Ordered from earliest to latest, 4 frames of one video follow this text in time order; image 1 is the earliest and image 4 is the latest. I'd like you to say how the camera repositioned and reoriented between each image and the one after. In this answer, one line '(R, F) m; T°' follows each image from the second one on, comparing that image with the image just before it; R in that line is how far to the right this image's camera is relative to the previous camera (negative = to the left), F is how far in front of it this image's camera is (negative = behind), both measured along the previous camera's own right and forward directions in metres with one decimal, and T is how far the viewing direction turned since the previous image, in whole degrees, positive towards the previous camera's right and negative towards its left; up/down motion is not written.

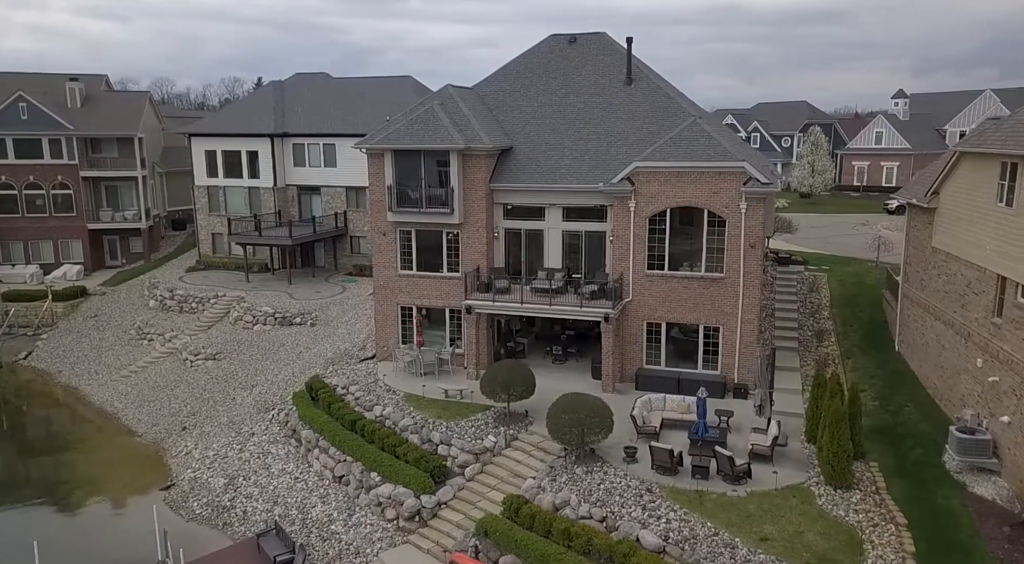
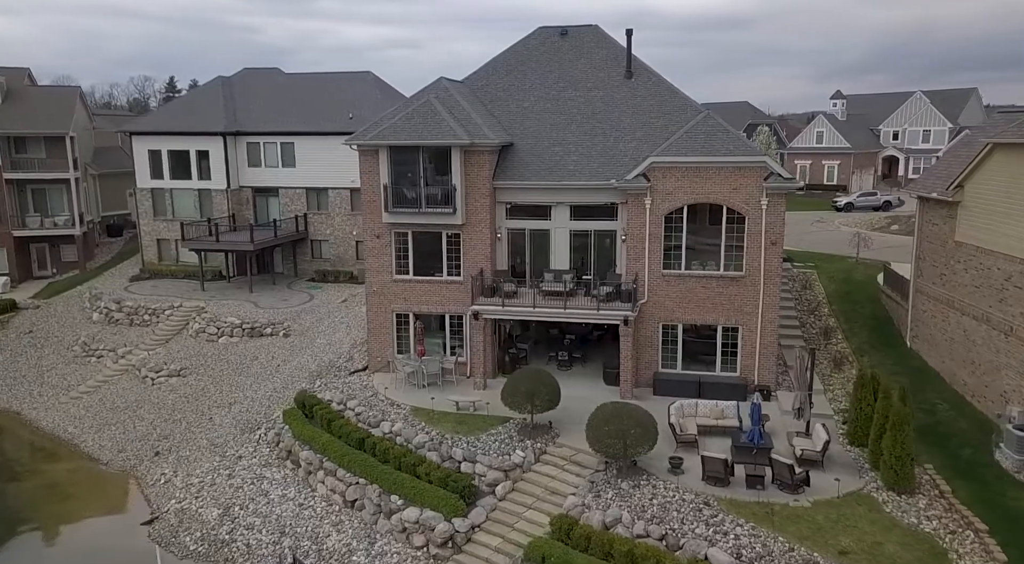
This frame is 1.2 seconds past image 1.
(-2.3, +1.4) m; +5°
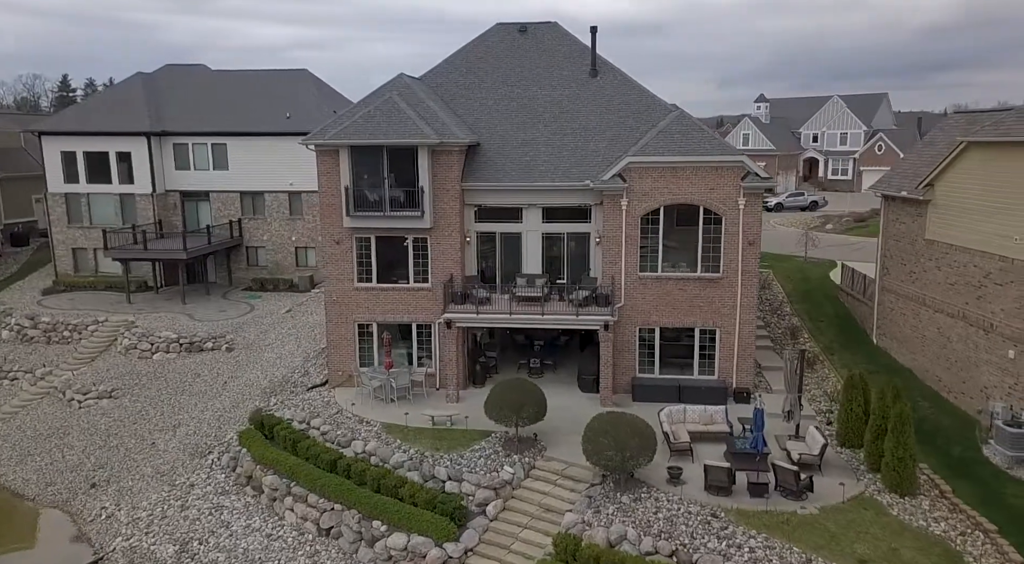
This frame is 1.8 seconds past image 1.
(-1.4, +1.0) m; +6°
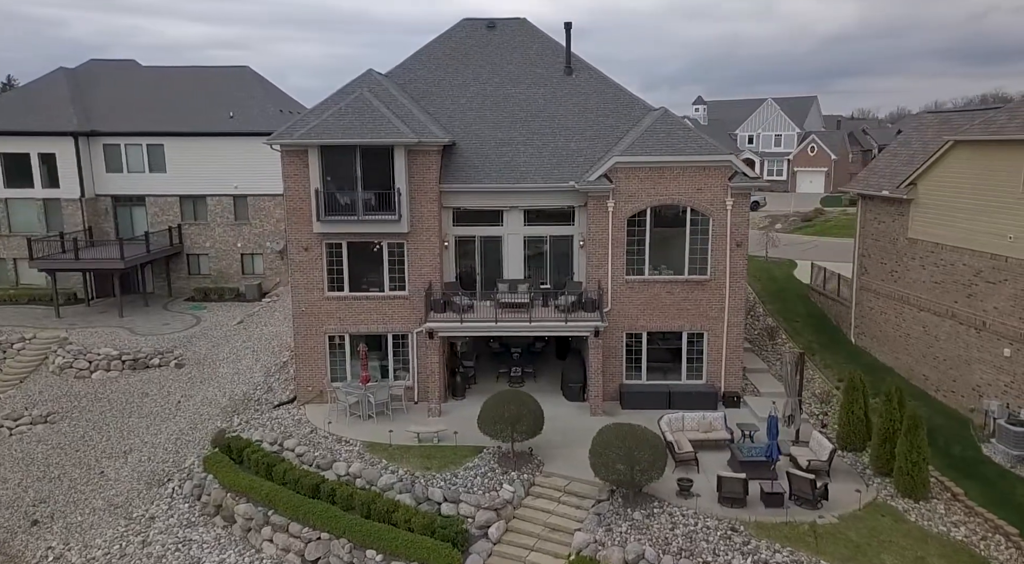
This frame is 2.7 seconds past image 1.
(-1.4, +1.0) m; +5°
